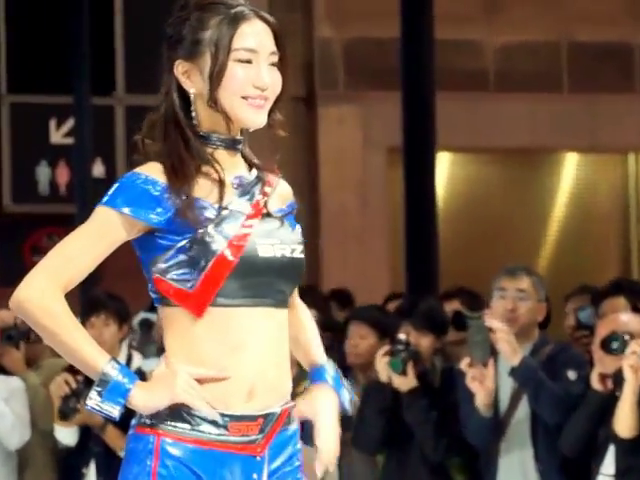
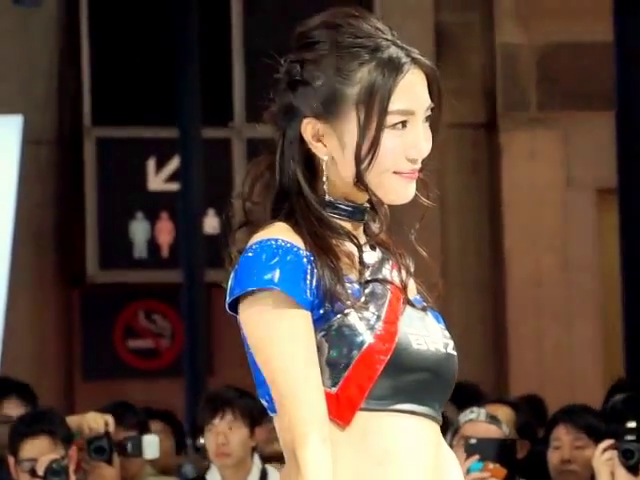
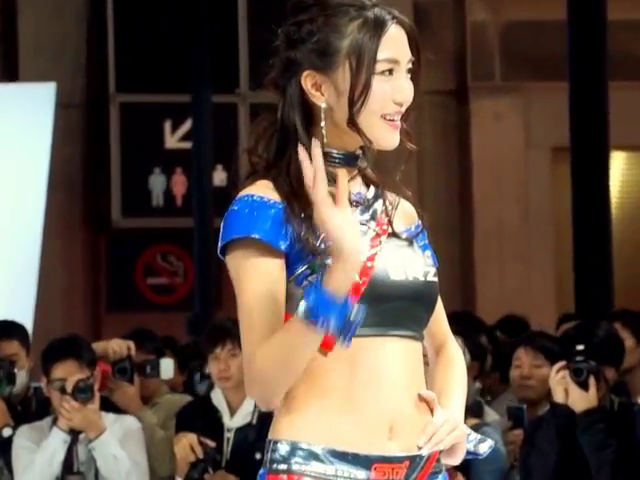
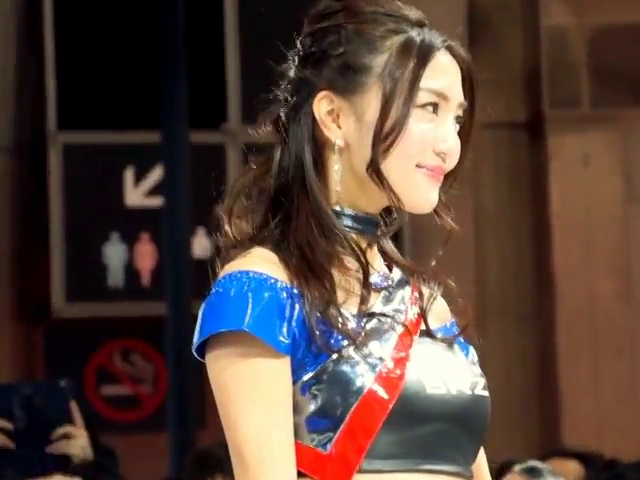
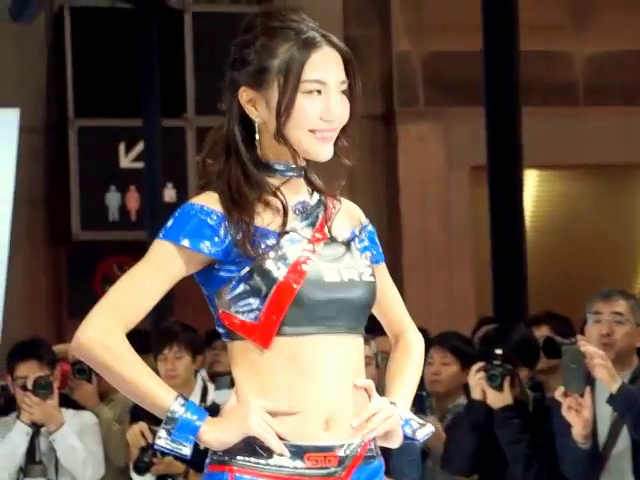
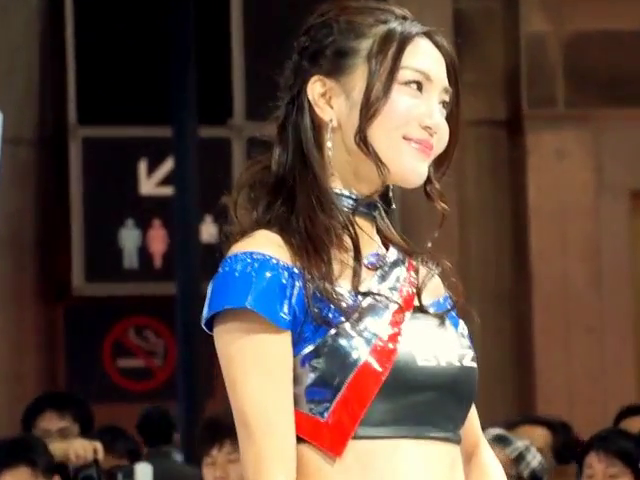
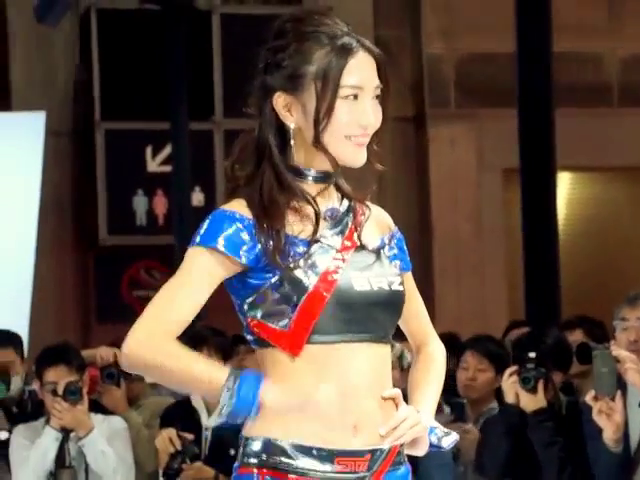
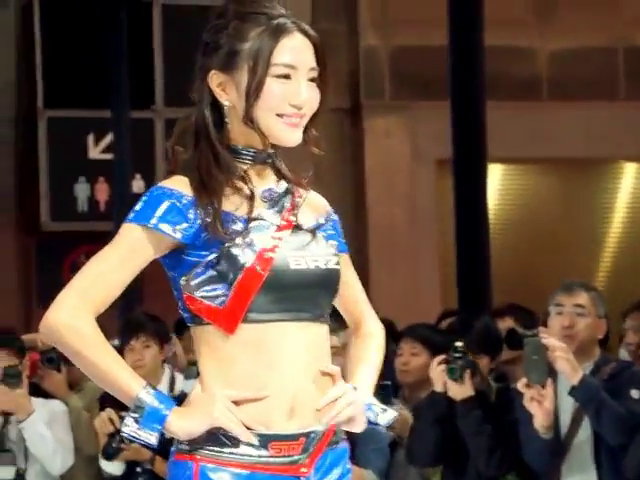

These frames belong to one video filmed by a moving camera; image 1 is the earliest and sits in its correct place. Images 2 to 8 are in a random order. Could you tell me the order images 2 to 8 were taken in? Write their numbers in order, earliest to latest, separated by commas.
8, 5, 7, 3, 2, 6, 4
